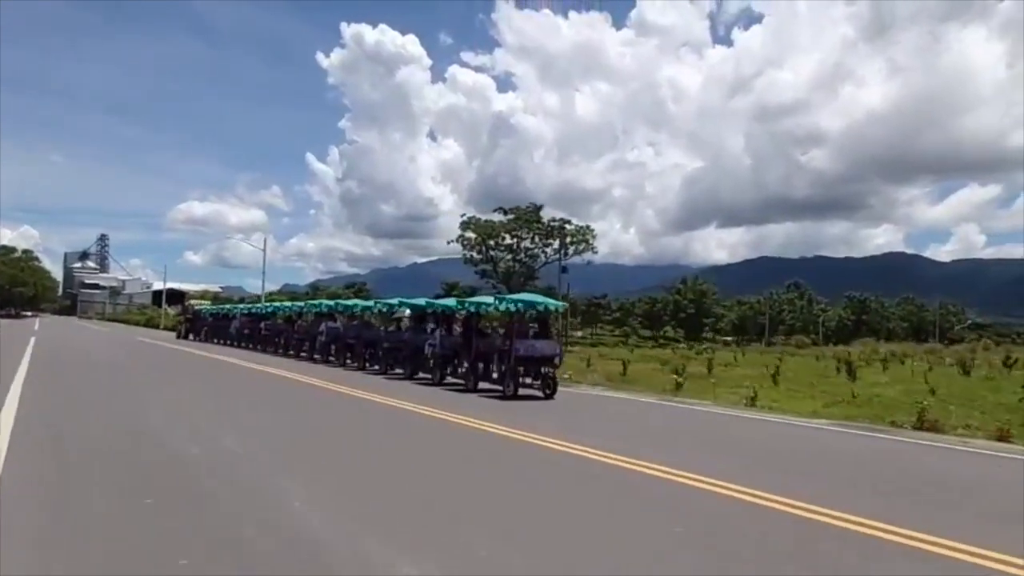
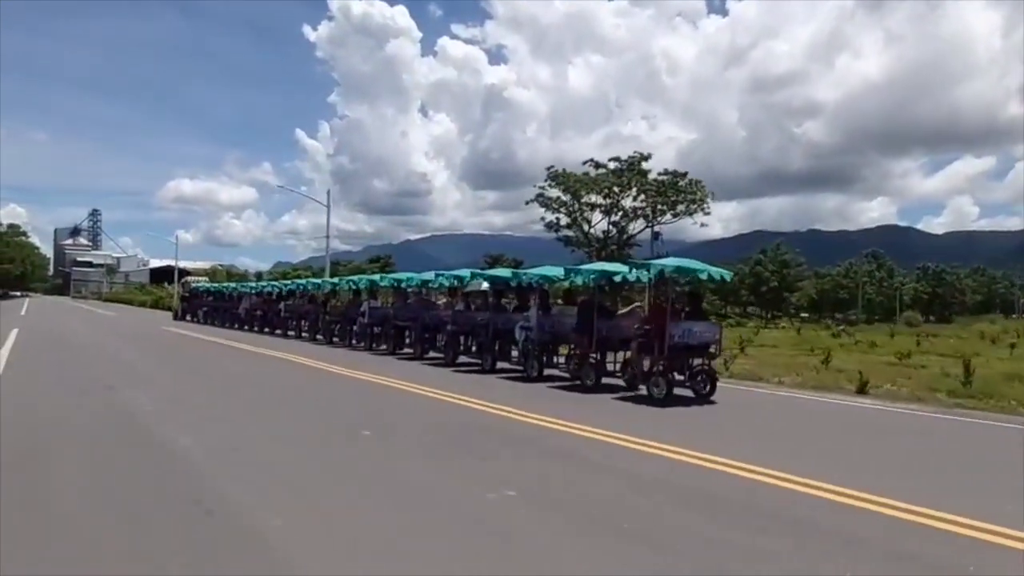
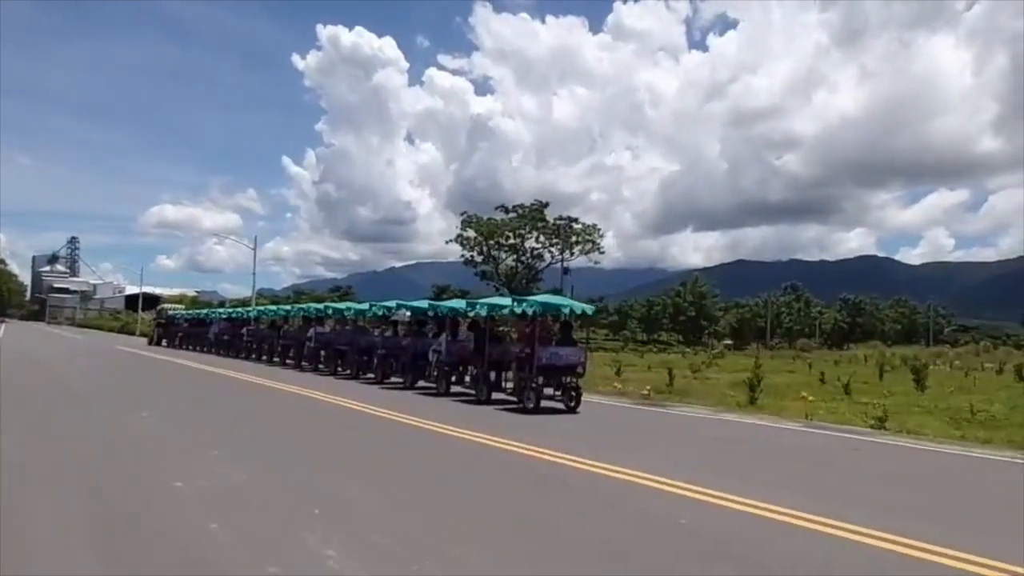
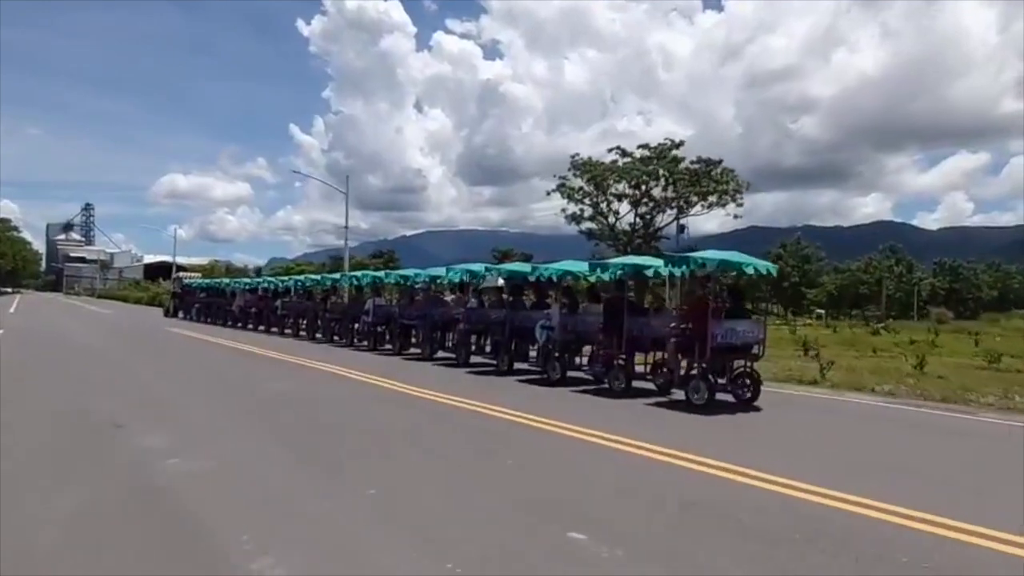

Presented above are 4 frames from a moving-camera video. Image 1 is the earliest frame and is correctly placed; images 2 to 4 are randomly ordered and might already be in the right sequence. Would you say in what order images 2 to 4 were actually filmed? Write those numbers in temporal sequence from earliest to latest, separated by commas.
3, 2, 4
